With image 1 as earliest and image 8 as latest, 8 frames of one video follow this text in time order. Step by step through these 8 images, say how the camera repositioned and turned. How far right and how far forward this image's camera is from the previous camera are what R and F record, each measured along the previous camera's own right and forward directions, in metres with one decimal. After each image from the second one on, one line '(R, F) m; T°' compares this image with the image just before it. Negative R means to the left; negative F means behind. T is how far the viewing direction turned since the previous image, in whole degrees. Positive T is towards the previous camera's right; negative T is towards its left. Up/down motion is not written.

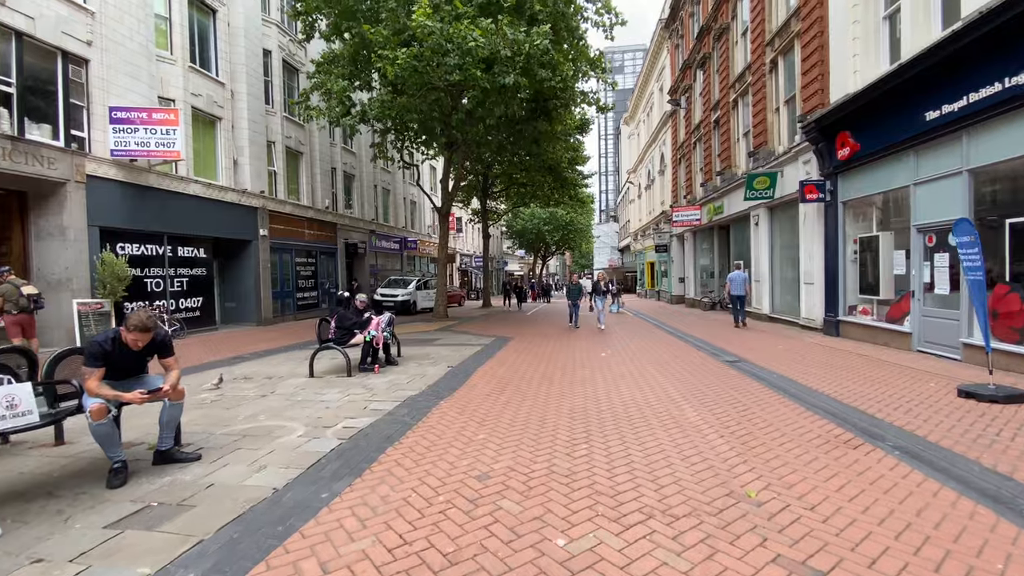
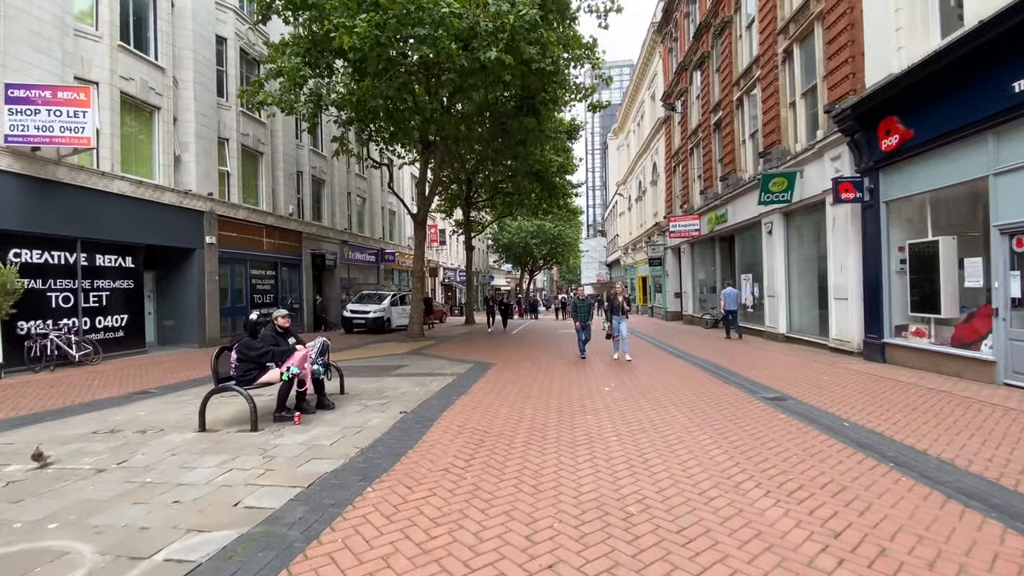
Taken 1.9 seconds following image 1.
(+0.1, +2.1) m; +2°
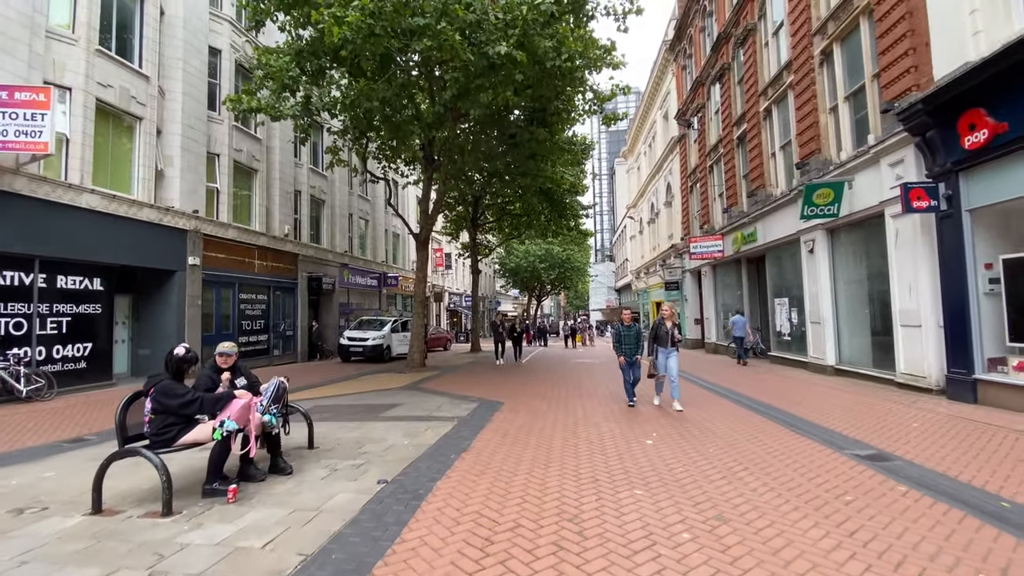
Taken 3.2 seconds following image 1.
(-0.1, +1.5) m; -1°
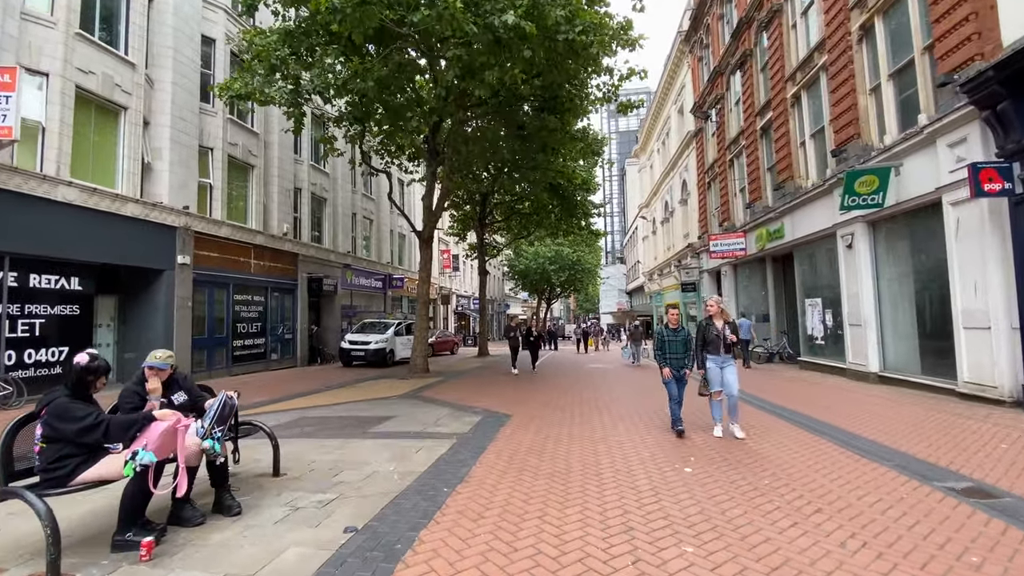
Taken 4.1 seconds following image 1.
(0.0, +1.0) m; -1°
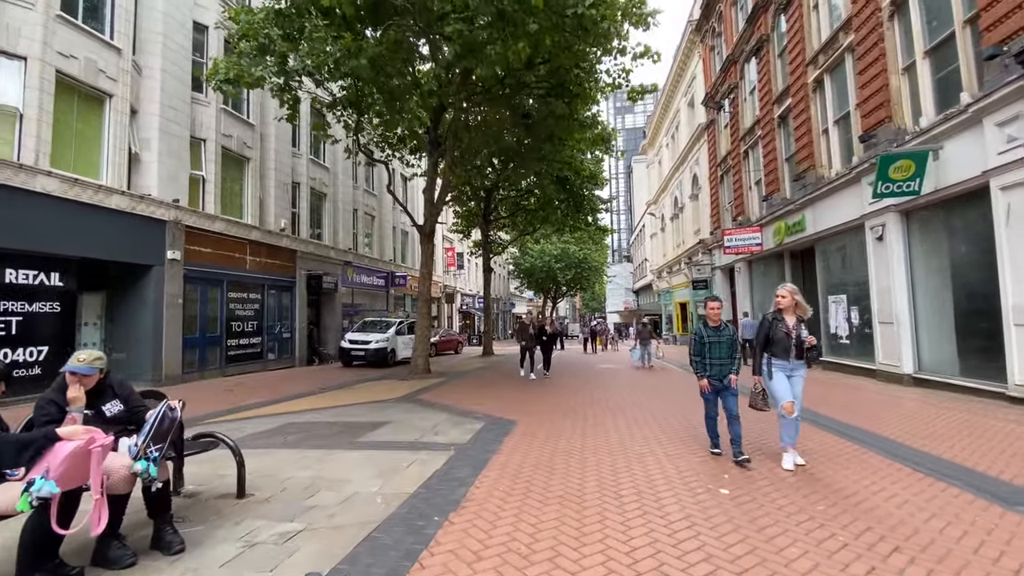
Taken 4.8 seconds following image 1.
(0.0, +0.7) m; -1°
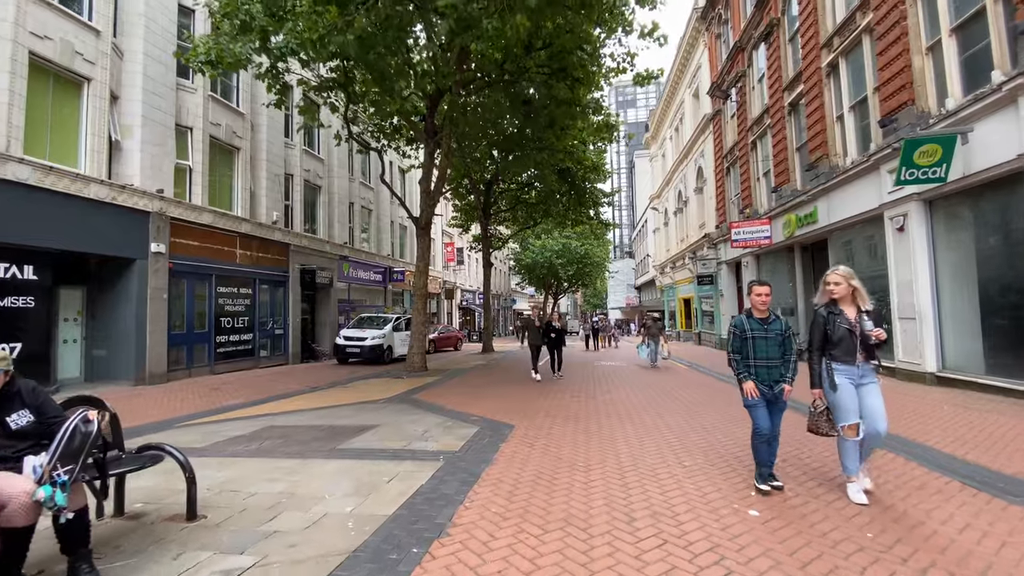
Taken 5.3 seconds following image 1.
(0.0, +0.6) m; 0°
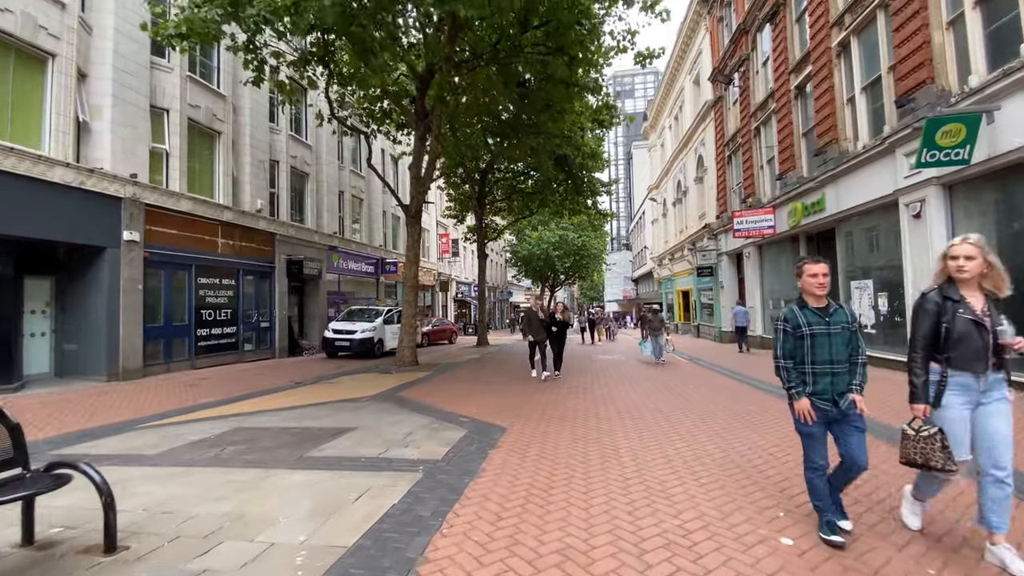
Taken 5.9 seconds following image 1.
(+0.1, +0.6) m; 0°
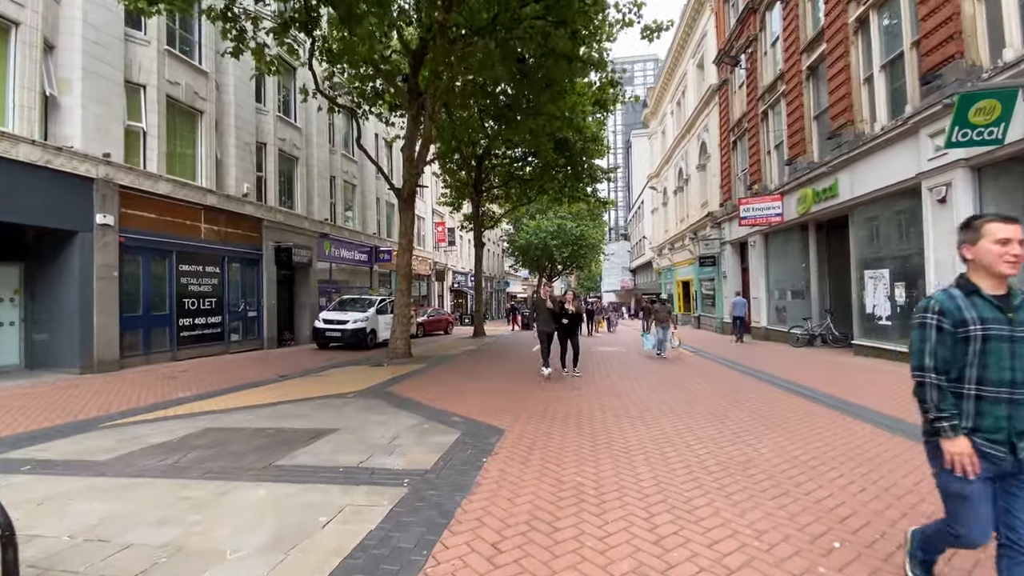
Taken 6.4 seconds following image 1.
(0.0, +0.6) m; 0°
